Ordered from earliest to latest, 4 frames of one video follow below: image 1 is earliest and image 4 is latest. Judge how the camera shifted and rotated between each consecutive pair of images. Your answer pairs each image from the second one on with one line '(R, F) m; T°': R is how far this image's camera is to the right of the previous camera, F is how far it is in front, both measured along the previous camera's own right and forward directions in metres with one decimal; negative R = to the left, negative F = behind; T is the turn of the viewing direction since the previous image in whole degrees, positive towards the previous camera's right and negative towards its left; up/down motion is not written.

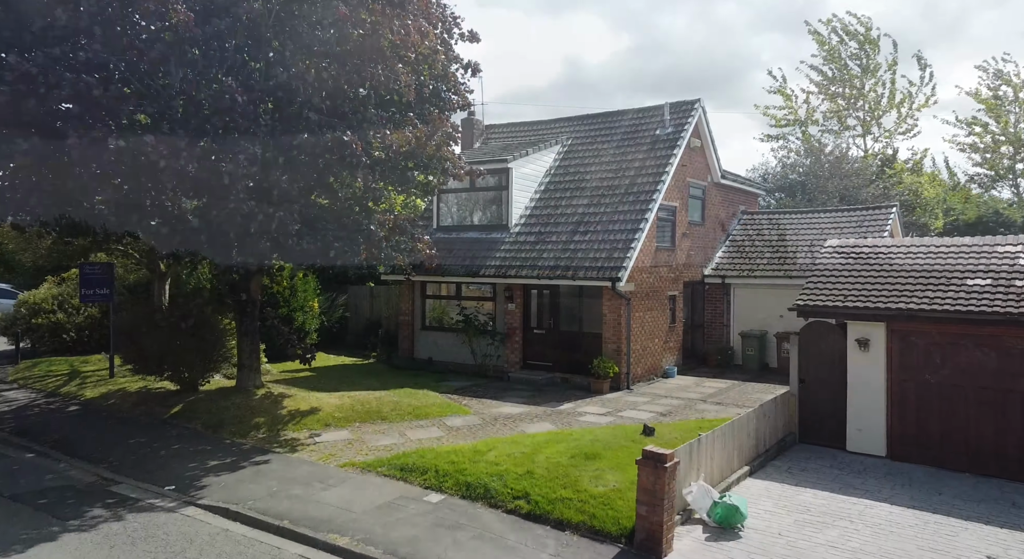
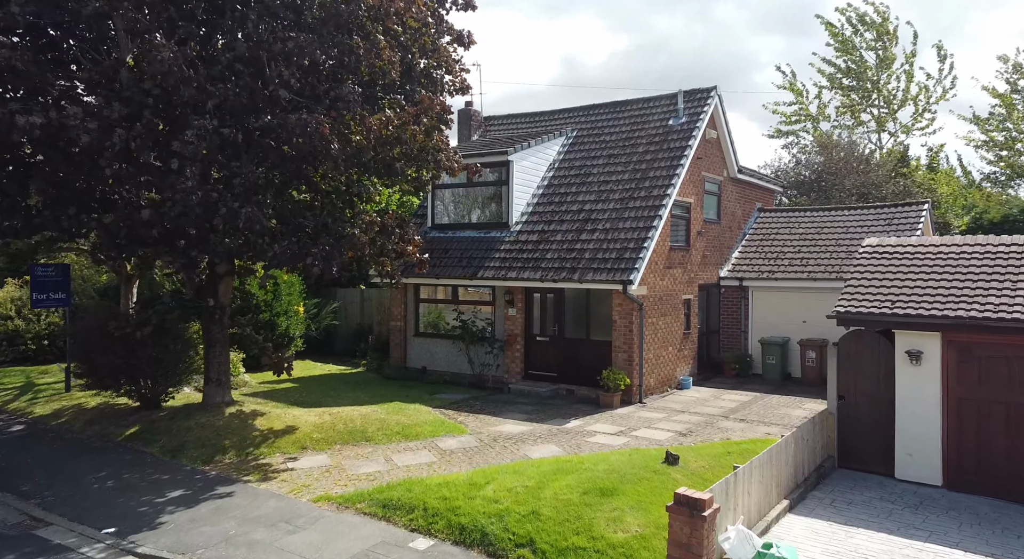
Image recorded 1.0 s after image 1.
(0.0, +1.5) m; 0°
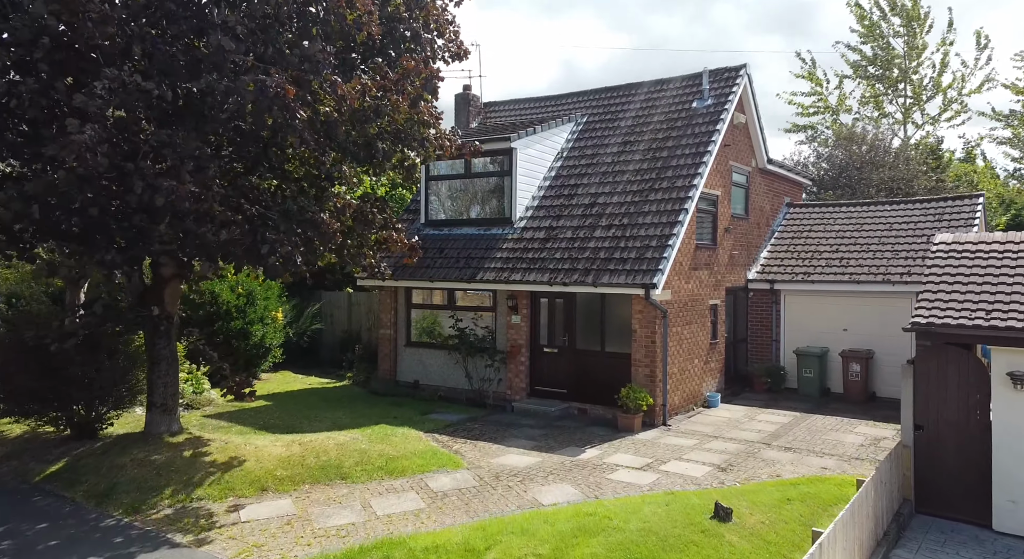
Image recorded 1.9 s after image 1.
(-0.1, +2.1) m; 0°
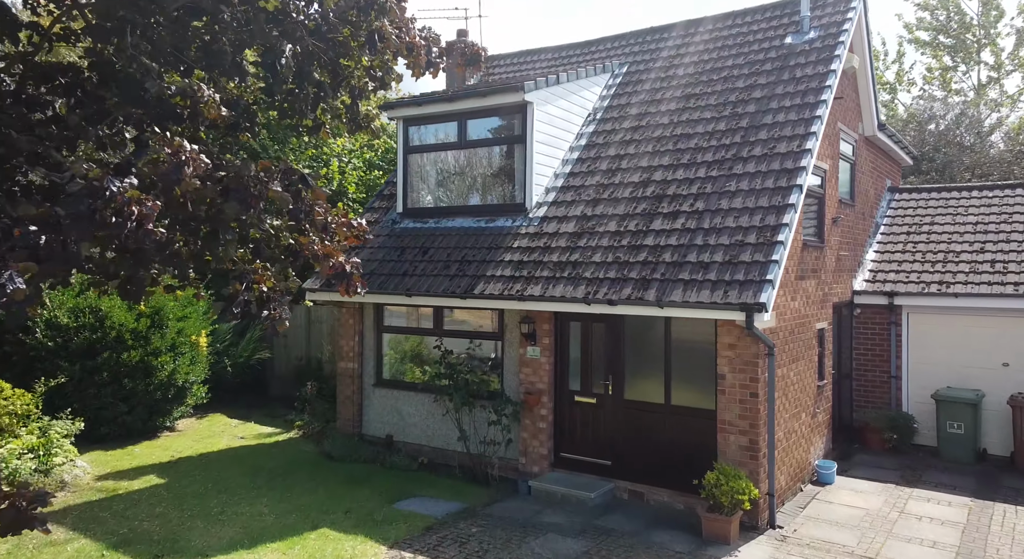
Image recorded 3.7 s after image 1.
(-0.2, +5.0) m; 0°
